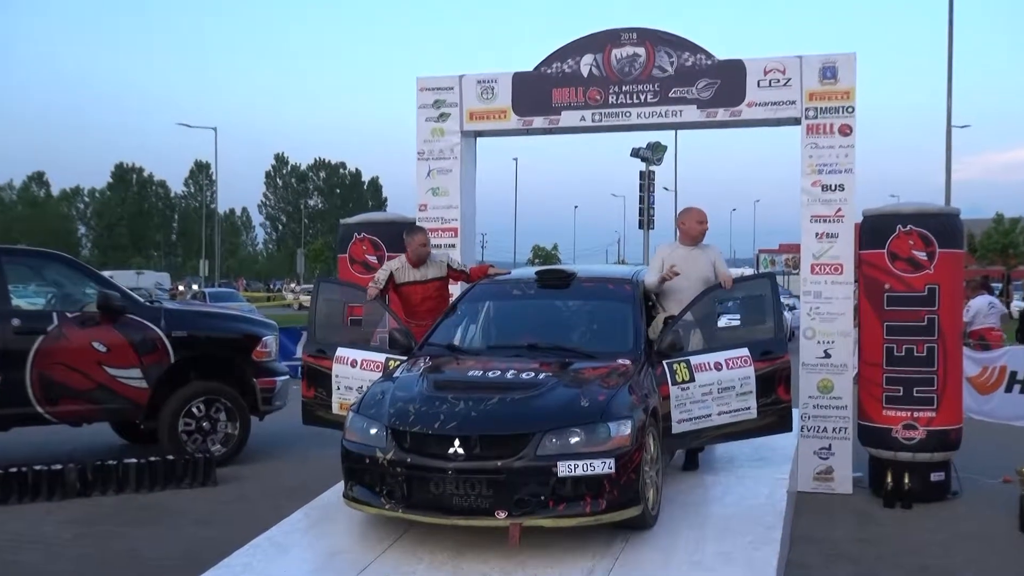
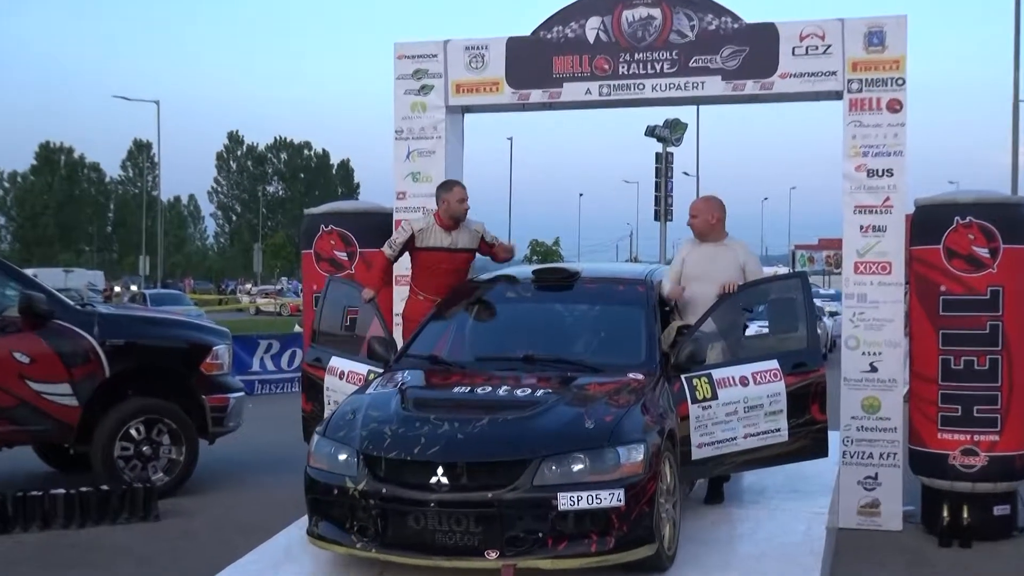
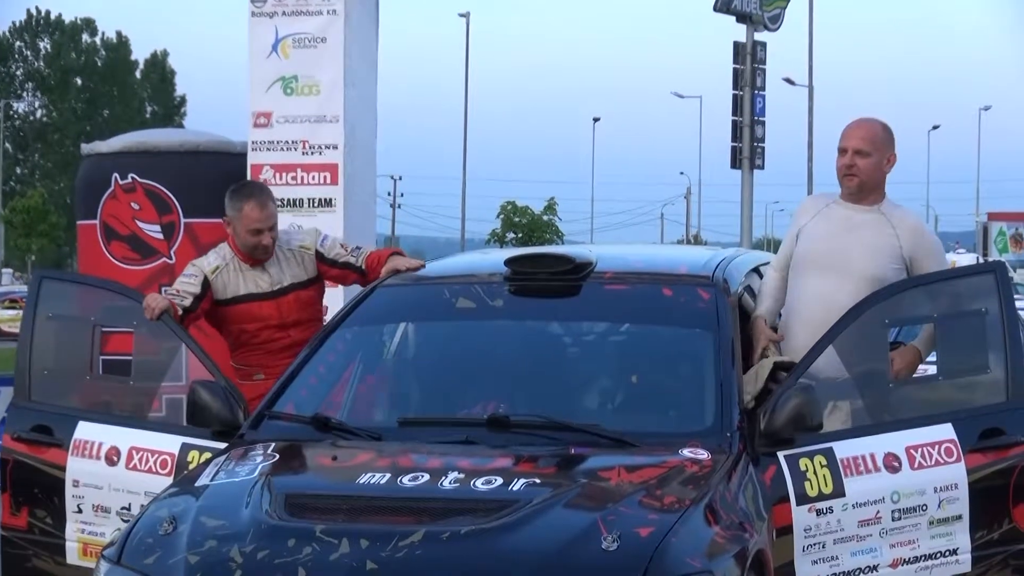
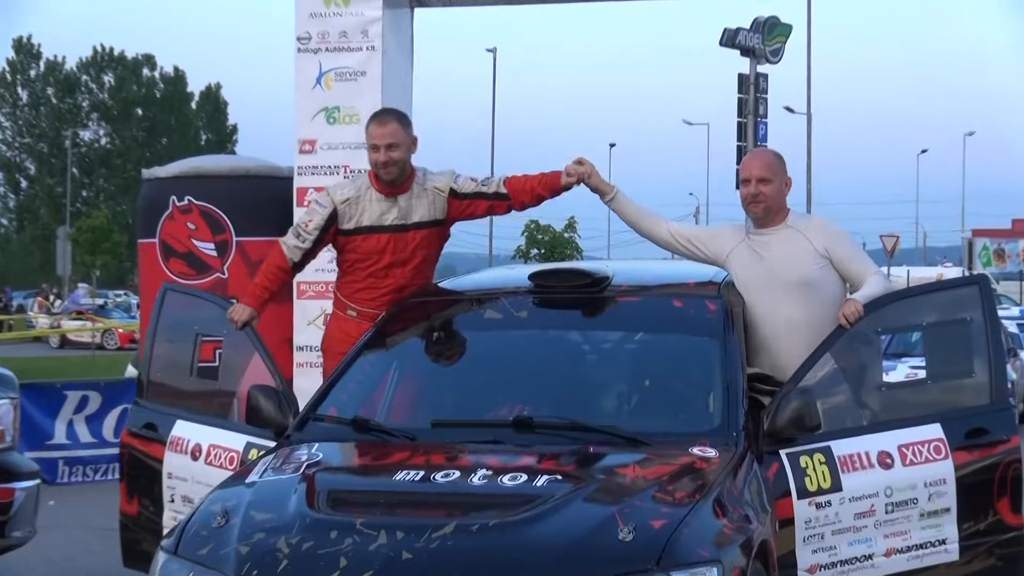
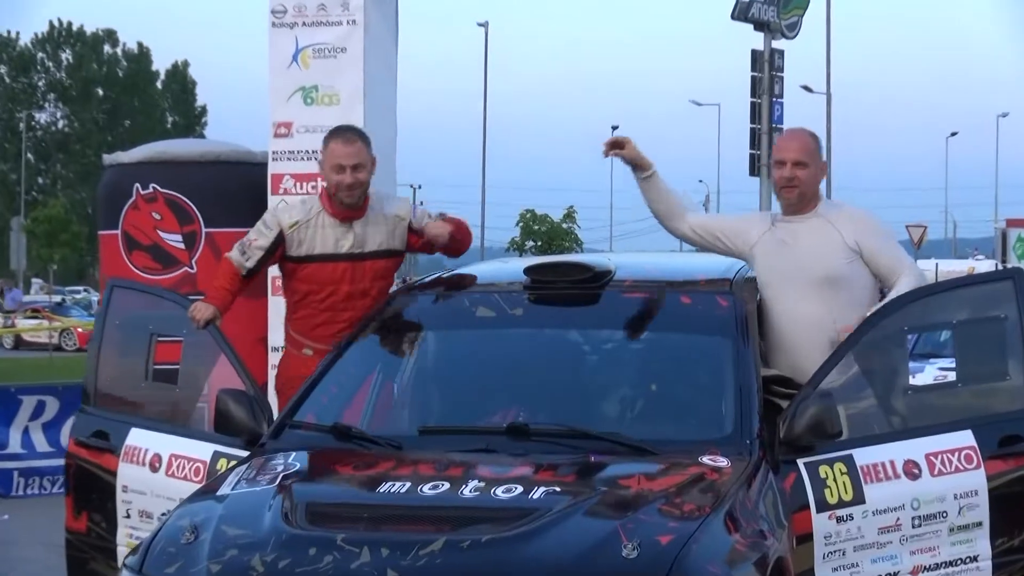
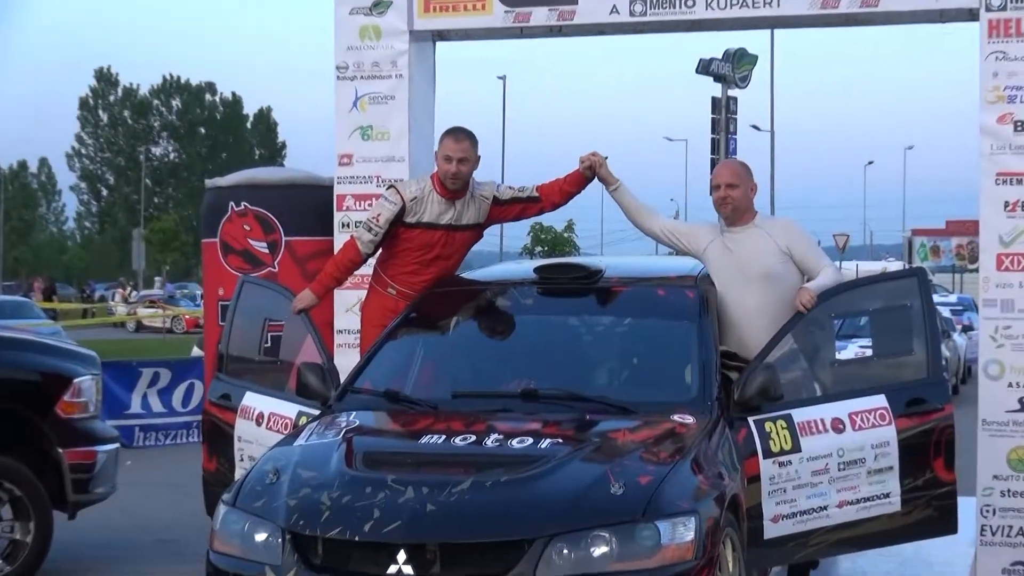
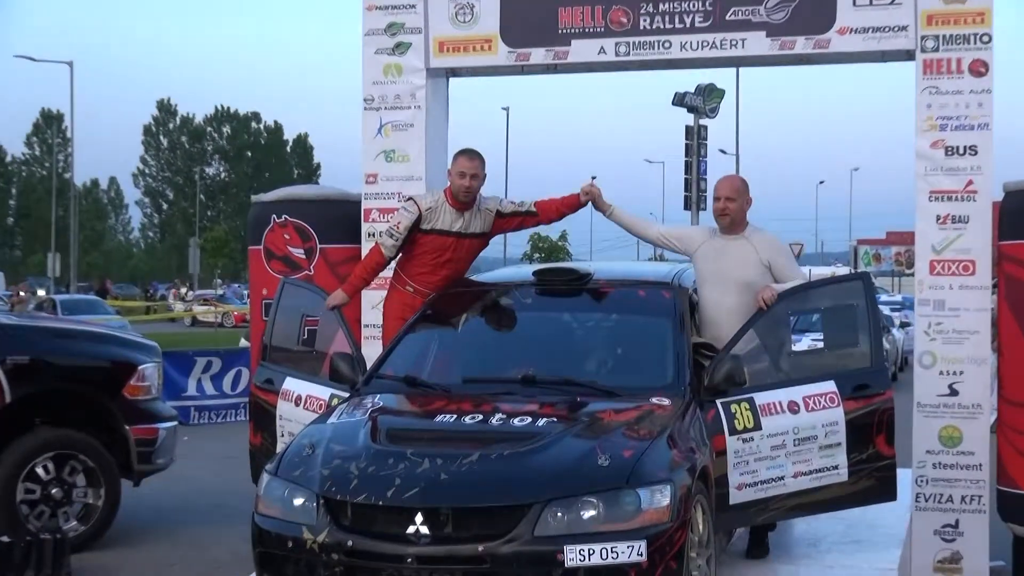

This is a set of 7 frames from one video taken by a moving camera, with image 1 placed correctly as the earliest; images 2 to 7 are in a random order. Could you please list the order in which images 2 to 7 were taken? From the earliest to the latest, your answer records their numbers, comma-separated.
2, 7, 6, 4, 5, 3
